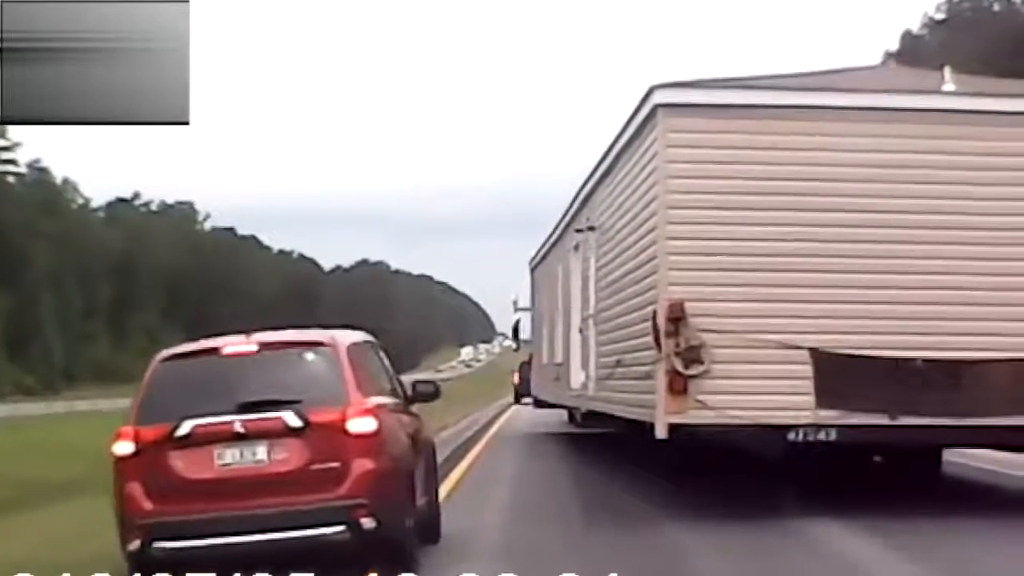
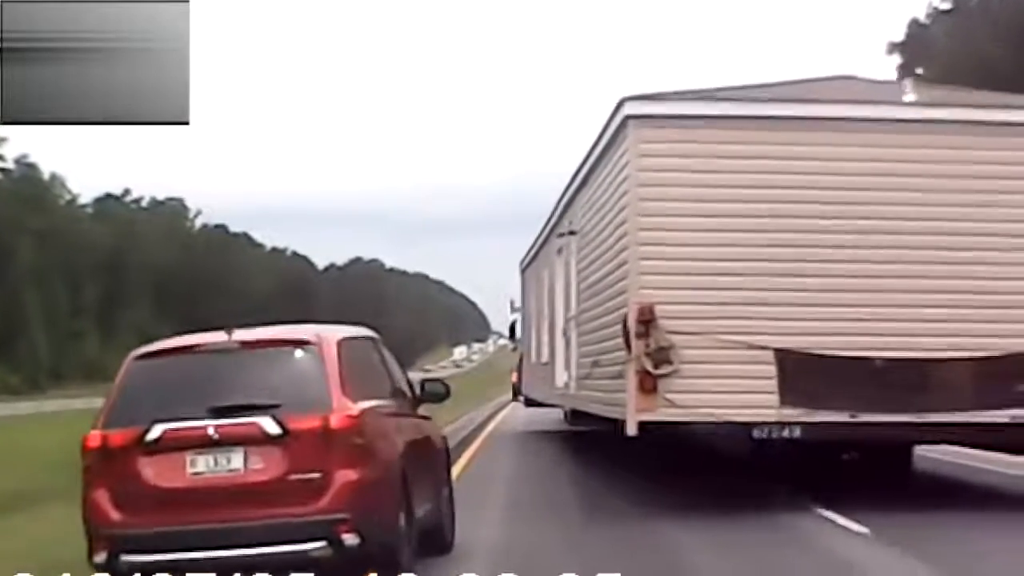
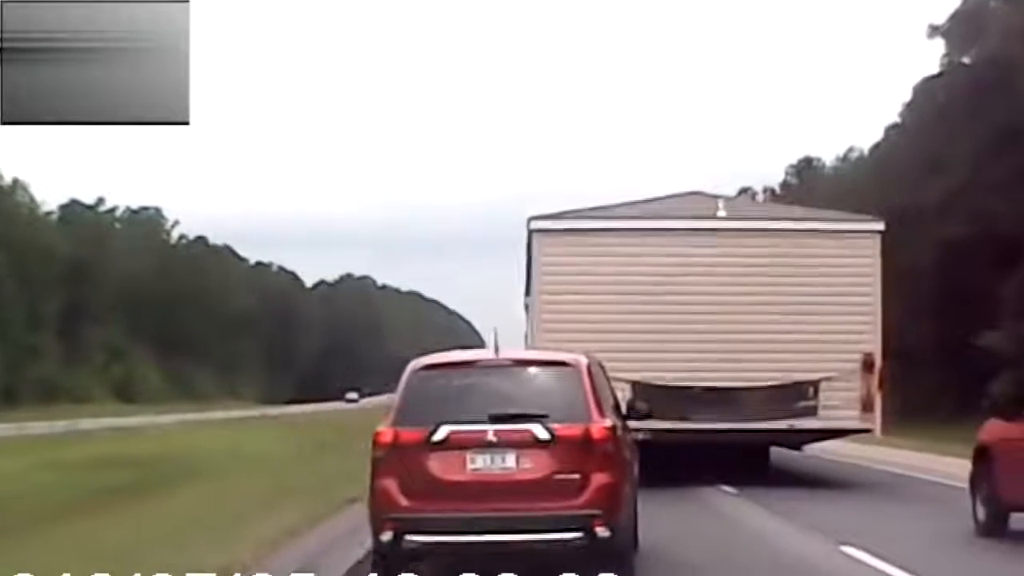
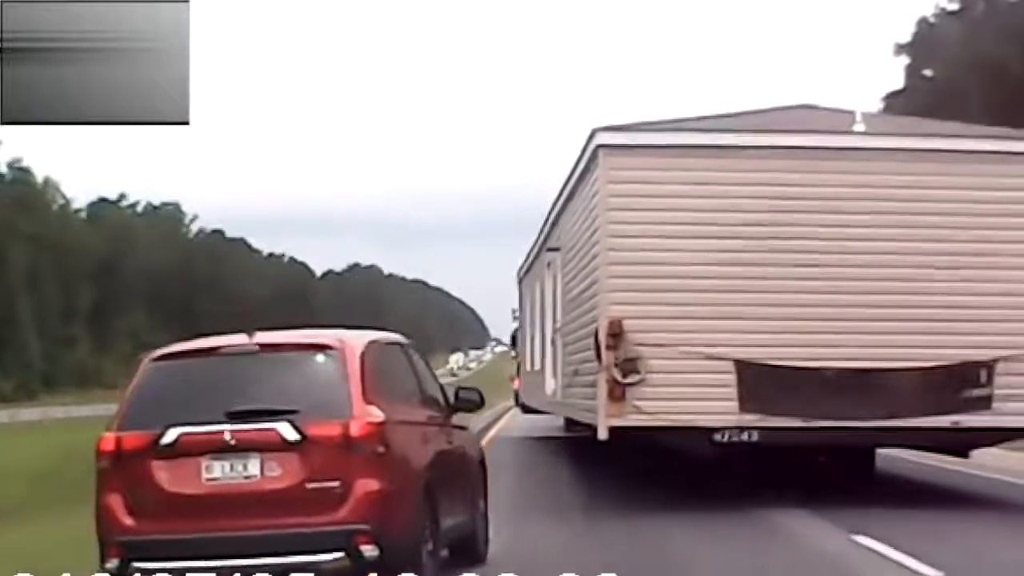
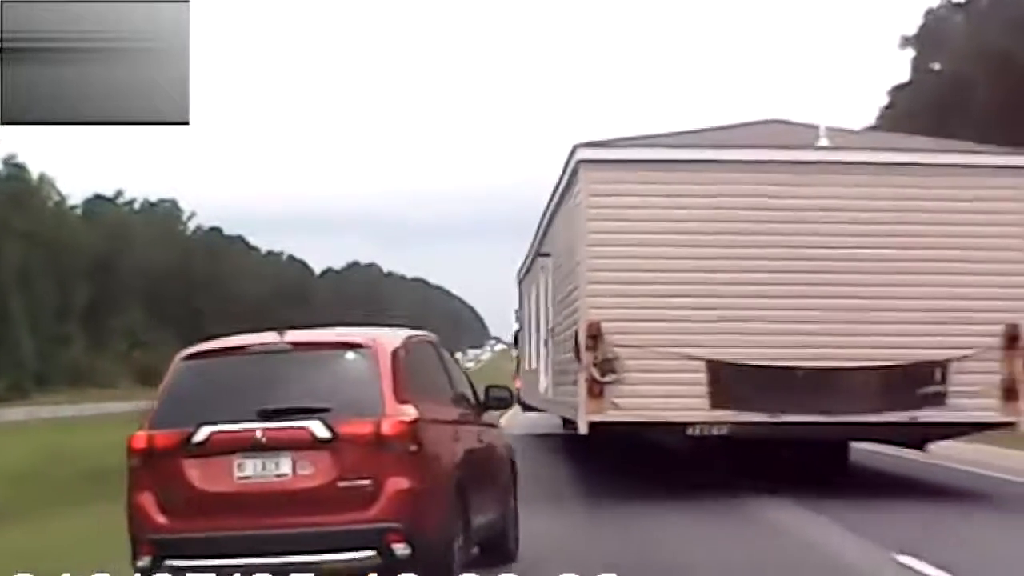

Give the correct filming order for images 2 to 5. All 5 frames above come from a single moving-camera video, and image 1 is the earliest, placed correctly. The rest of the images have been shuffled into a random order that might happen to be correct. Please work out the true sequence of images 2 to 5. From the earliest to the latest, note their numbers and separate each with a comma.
2, 4, 5, 3
